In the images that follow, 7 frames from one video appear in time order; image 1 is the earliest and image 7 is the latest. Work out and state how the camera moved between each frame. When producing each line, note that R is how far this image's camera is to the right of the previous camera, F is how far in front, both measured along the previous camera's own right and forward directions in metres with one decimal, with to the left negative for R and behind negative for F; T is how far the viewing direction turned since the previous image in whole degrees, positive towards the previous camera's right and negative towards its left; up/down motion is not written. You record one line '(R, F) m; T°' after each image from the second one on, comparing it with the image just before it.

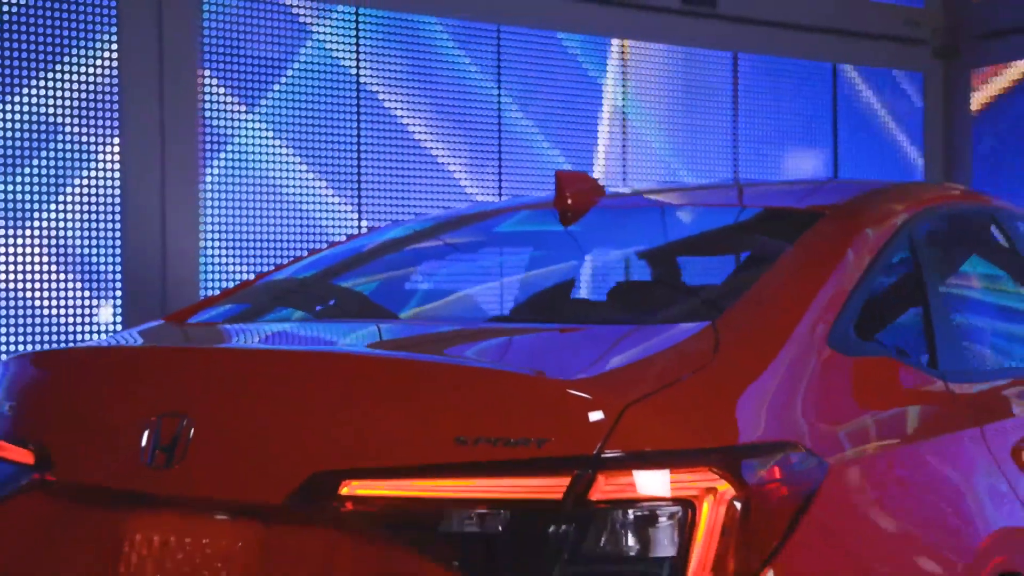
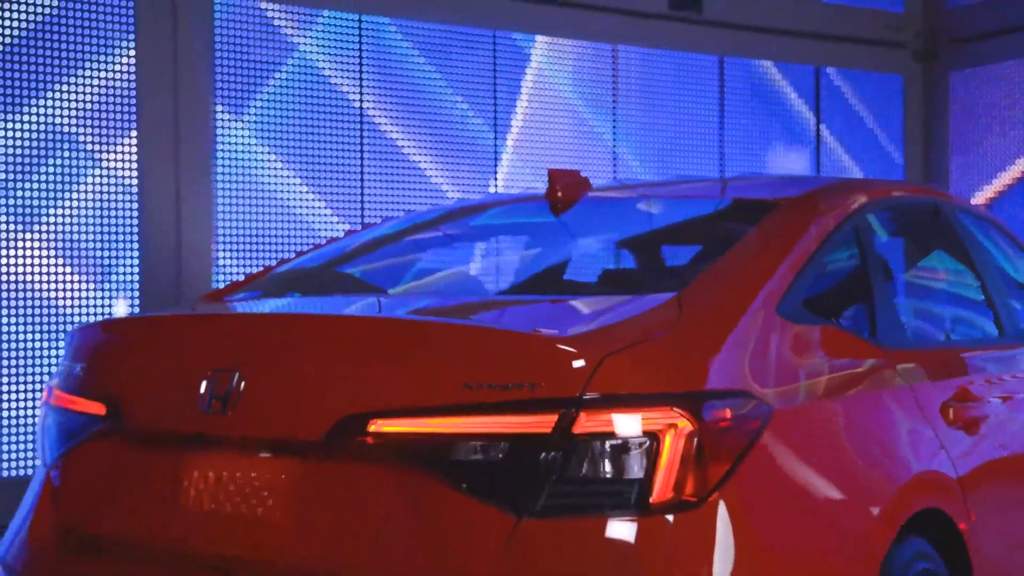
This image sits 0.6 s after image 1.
(0.0, -0.3) m; 0°
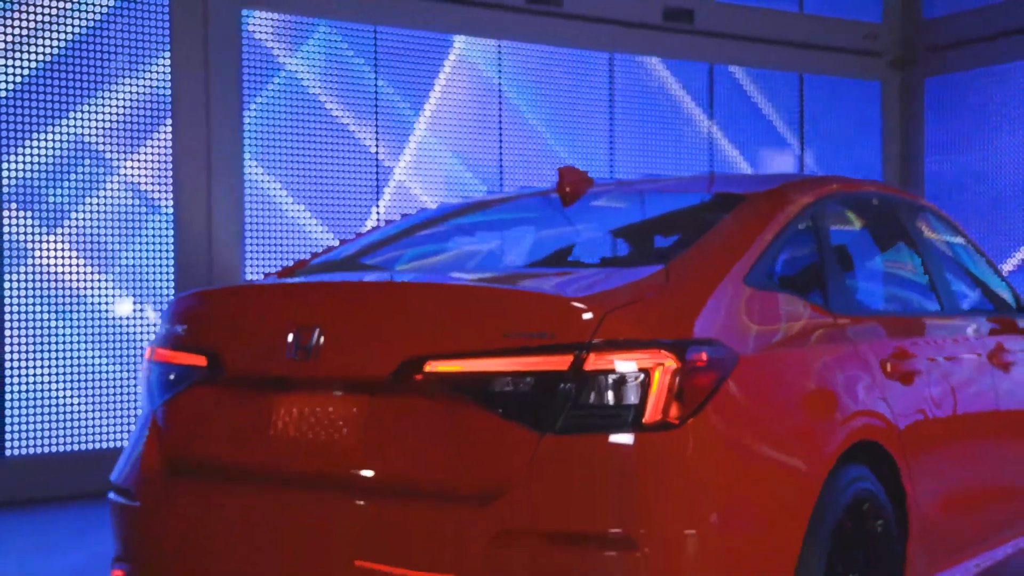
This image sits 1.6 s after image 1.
(-0.1, -0.5) m; 0°
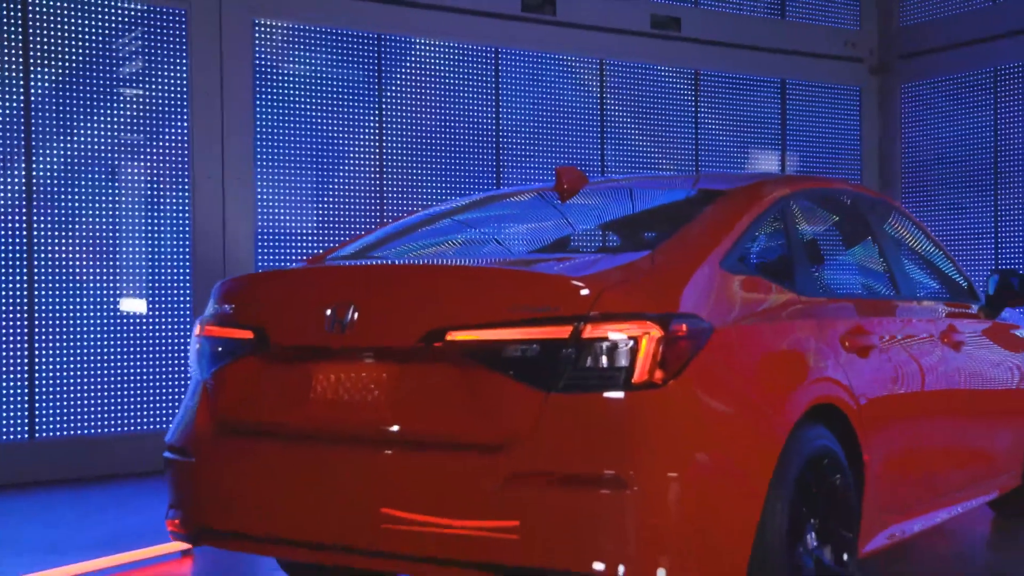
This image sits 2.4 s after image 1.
(0.0, -0.4) m; +1°
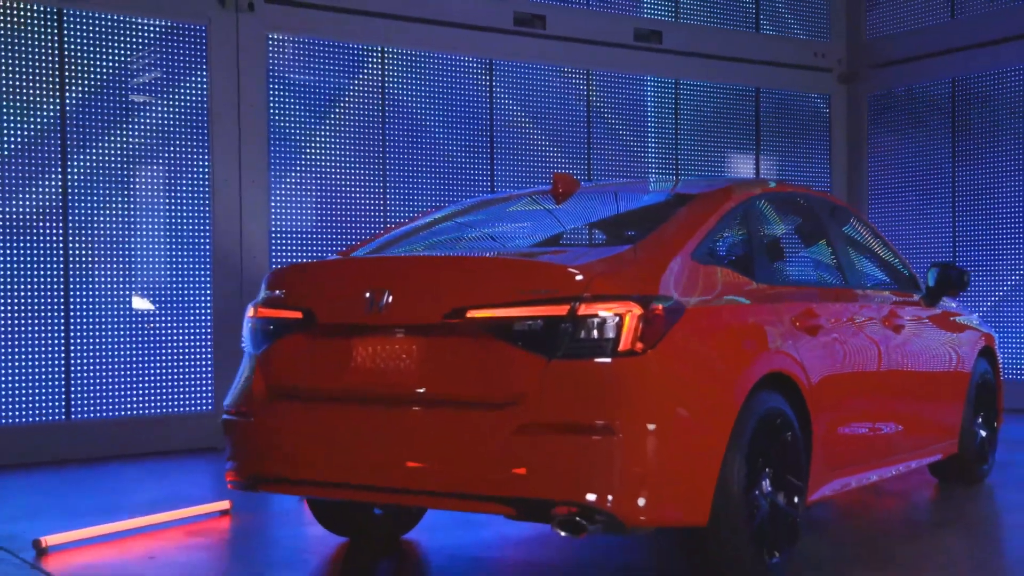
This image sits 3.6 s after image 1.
(-0.1, -0.6) m; +1°
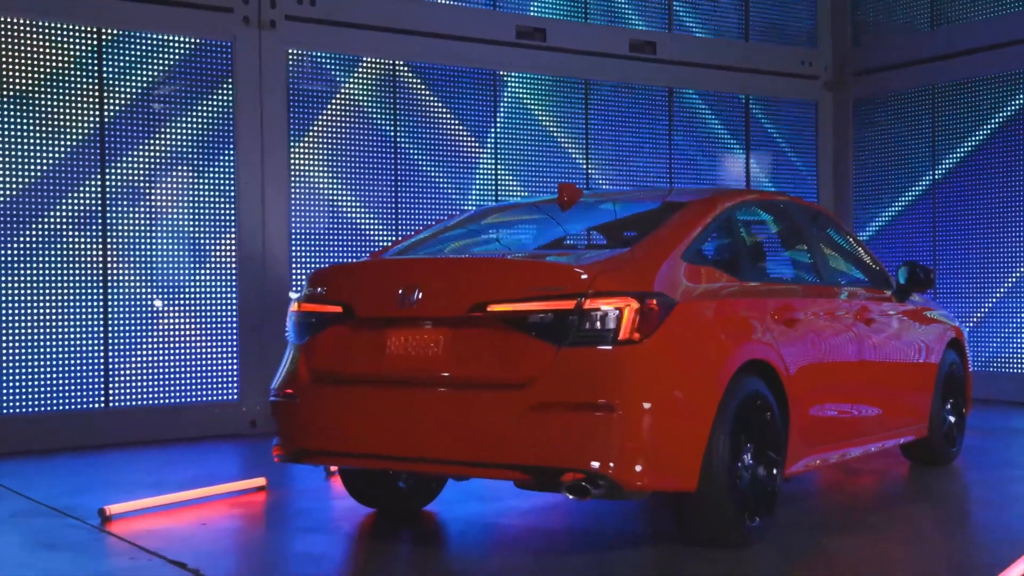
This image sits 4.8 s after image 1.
(-0.1, -0.5) m; 0°
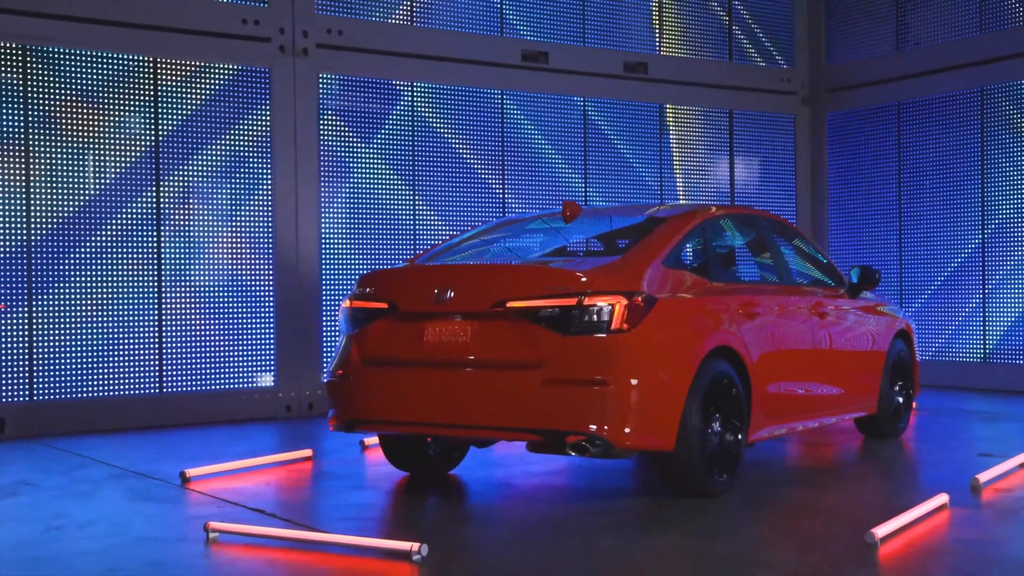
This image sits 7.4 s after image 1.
(-0.1, -0.9) m; 0°
